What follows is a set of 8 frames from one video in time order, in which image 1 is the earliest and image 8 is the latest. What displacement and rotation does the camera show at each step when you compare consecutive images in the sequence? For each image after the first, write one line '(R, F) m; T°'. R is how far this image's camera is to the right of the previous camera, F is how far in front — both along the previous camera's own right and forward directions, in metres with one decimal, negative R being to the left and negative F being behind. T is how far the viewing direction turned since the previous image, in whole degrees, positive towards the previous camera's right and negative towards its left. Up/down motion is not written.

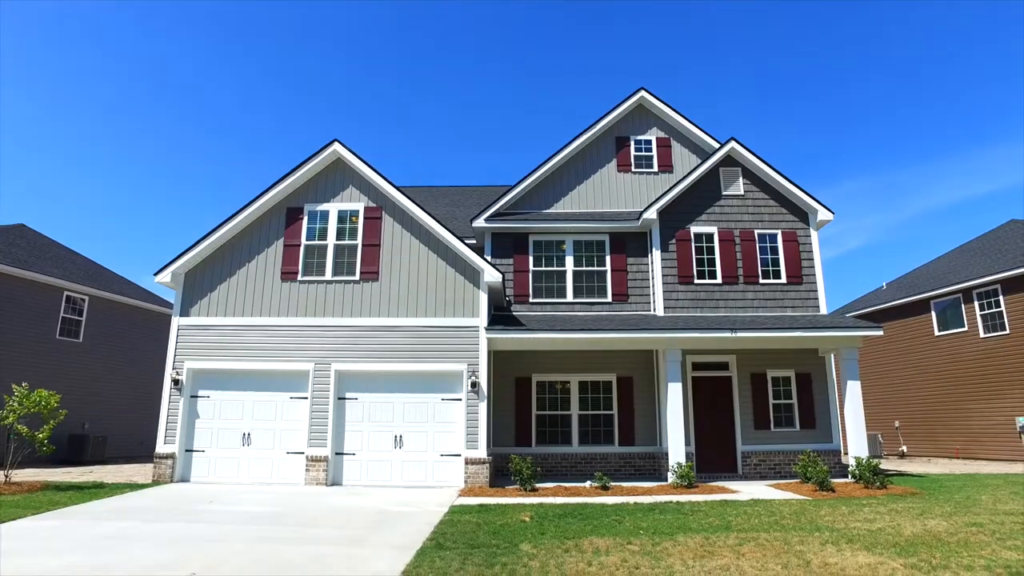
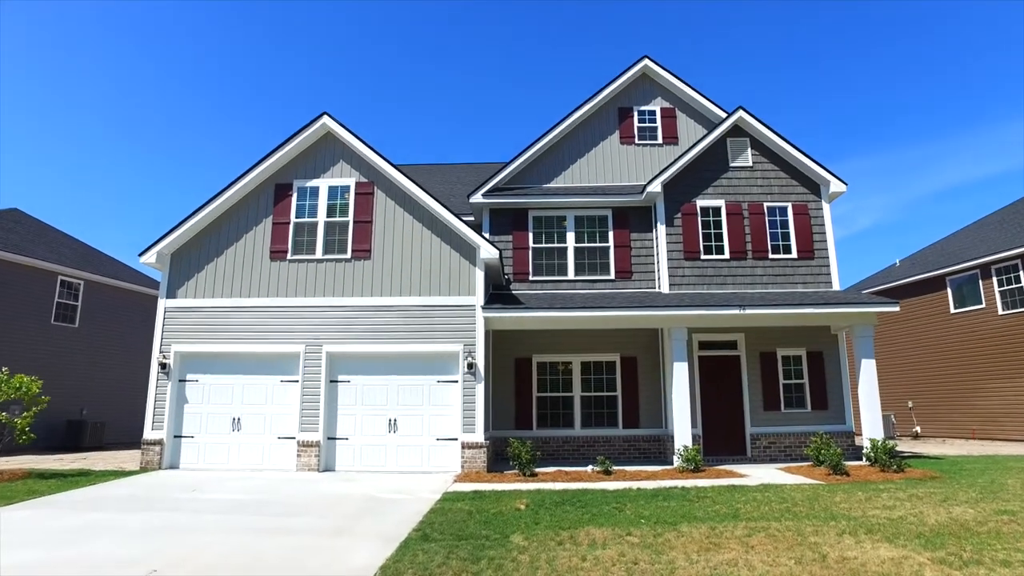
(+0.2, +0.6) m; -1°
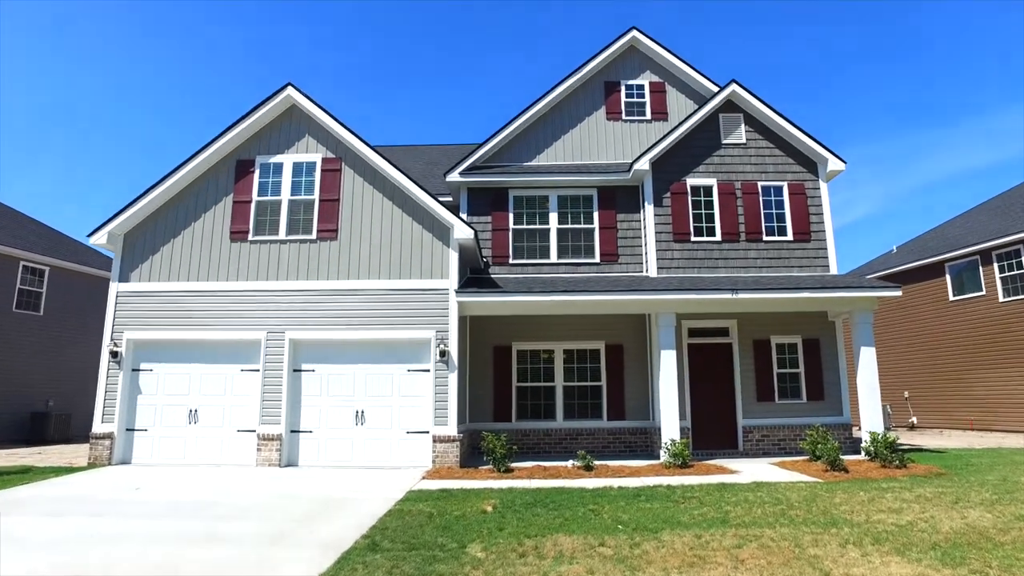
(+0.3, +0.8) m; 0°
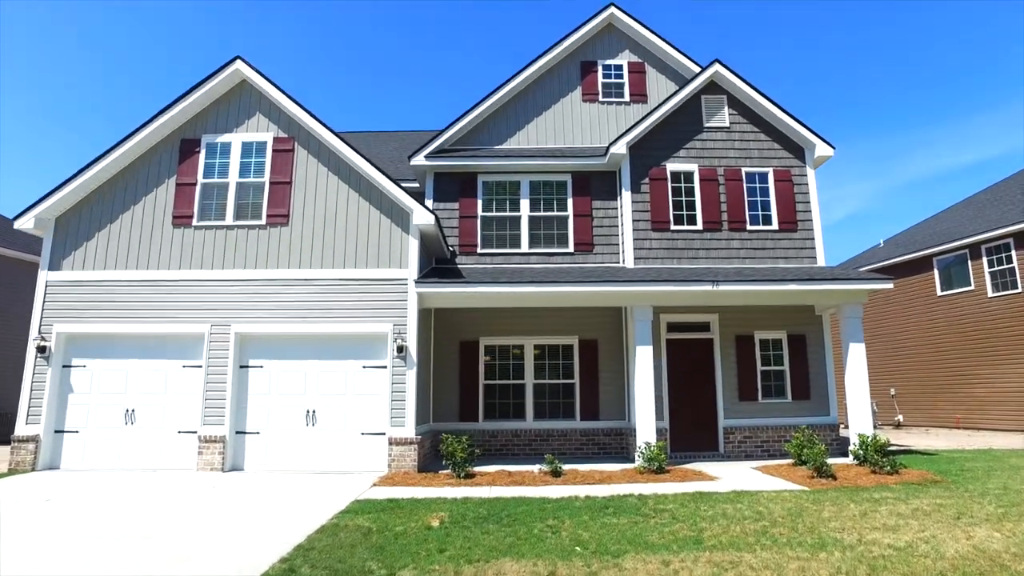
(+0.3, +0.8) m; +1°
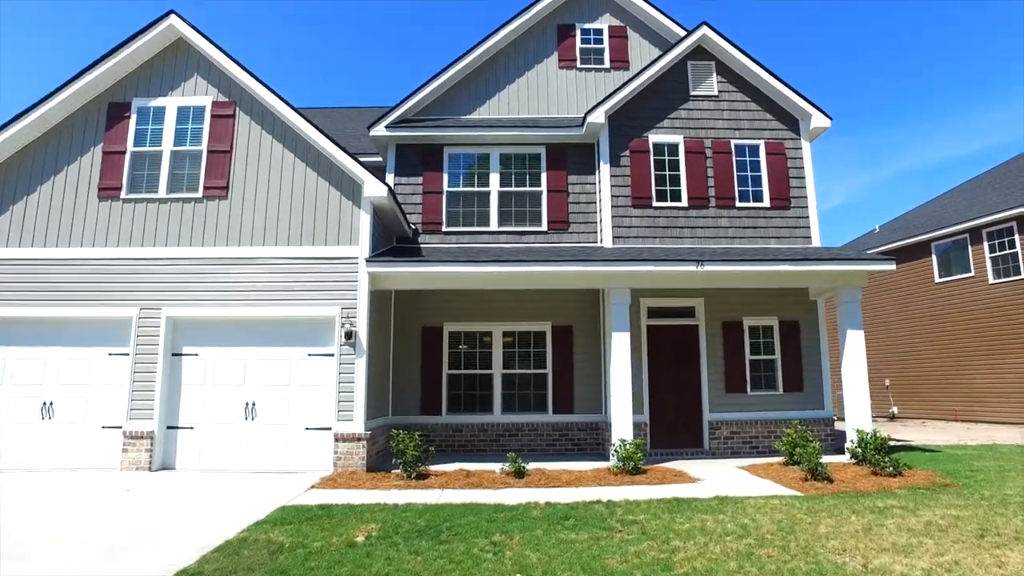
(+0.4, +1.1) m; +1°
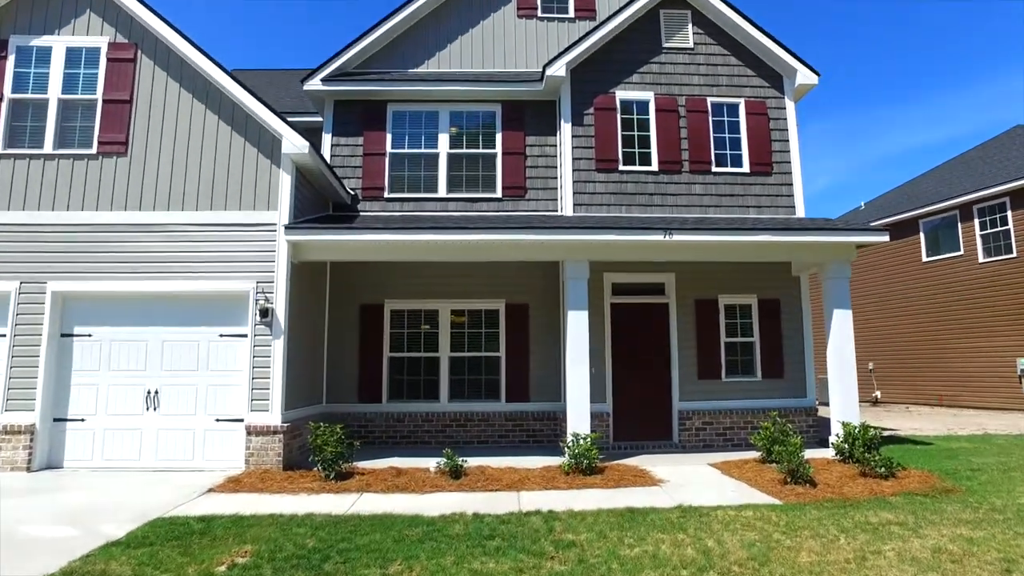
(+0.5, +1.2) m; +1°
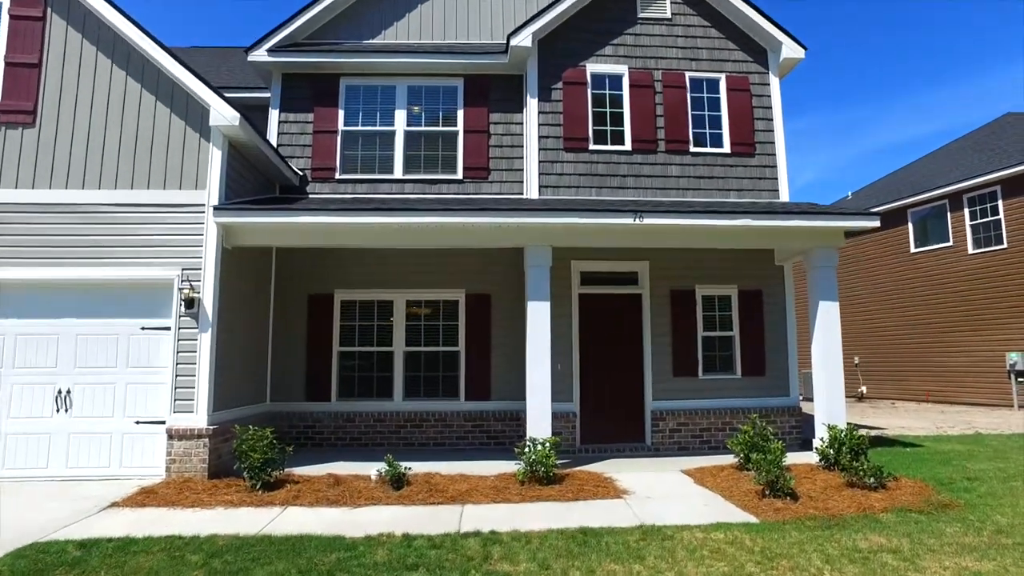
(+0.3, +0.8) m; +1°
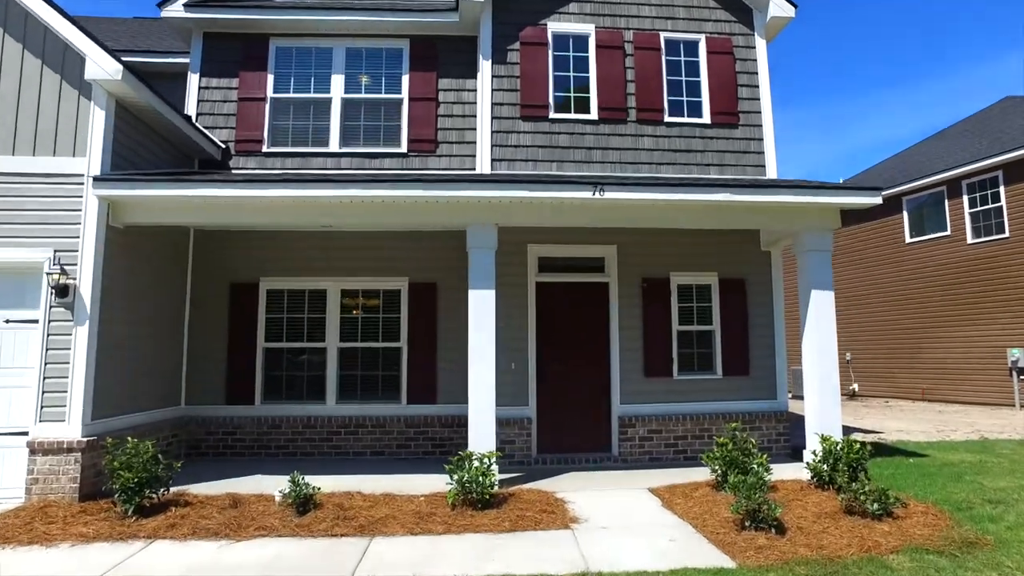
(+0.5, +1.1) m; +1°
